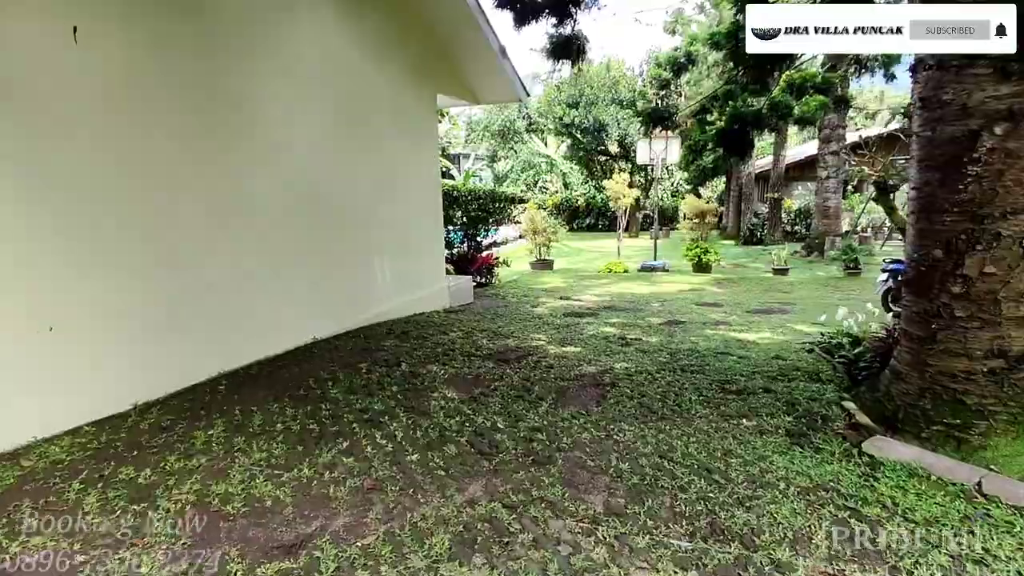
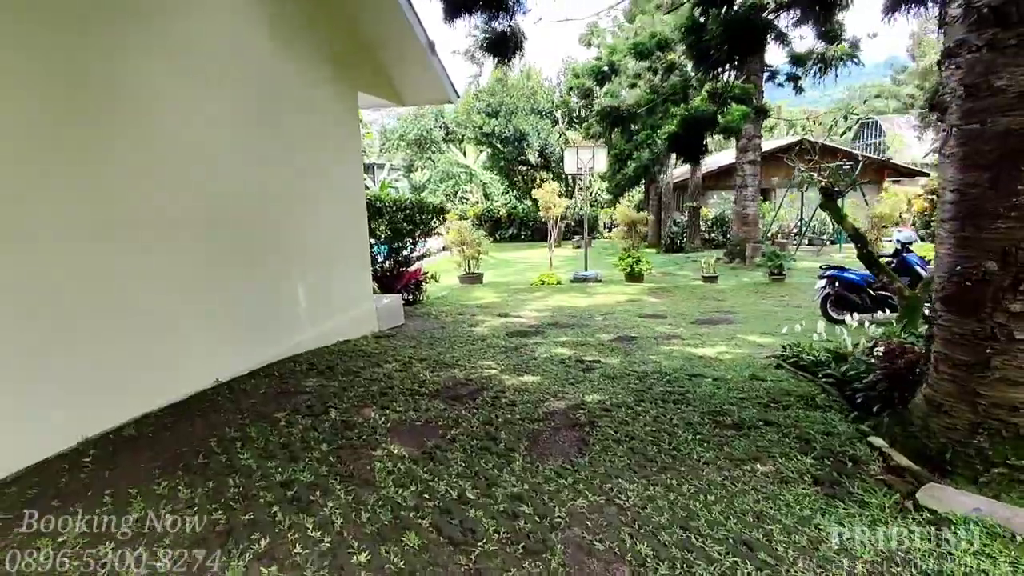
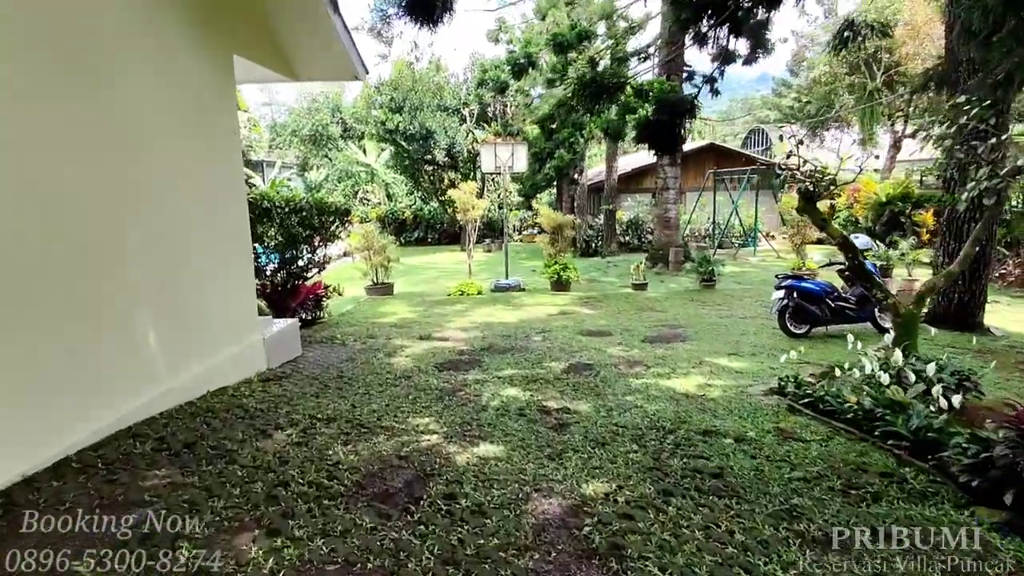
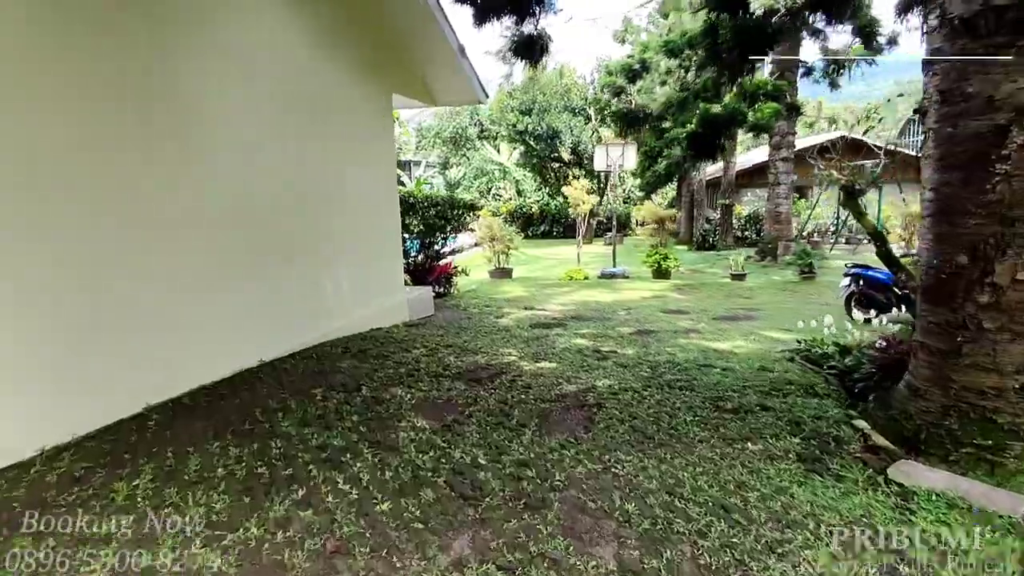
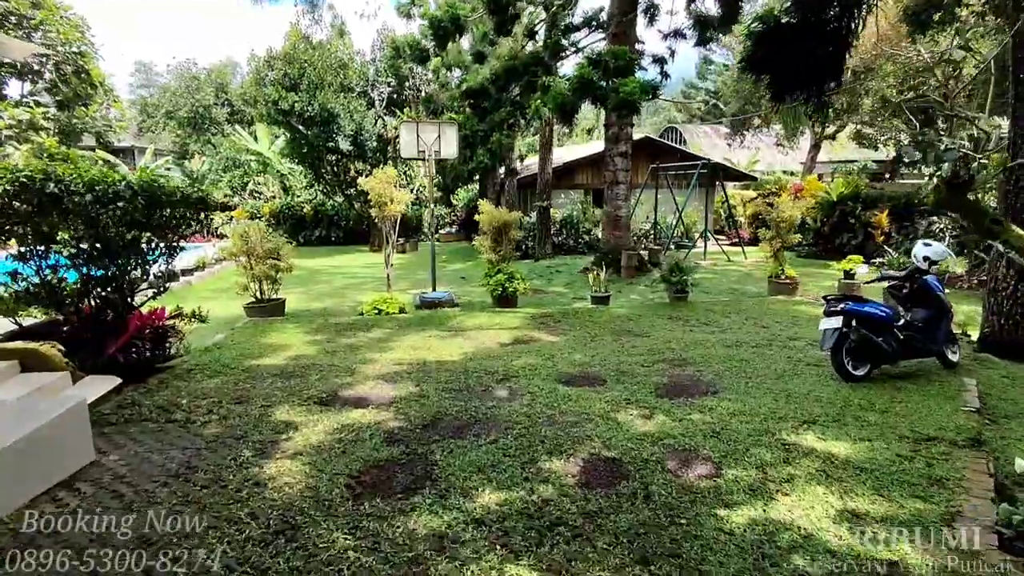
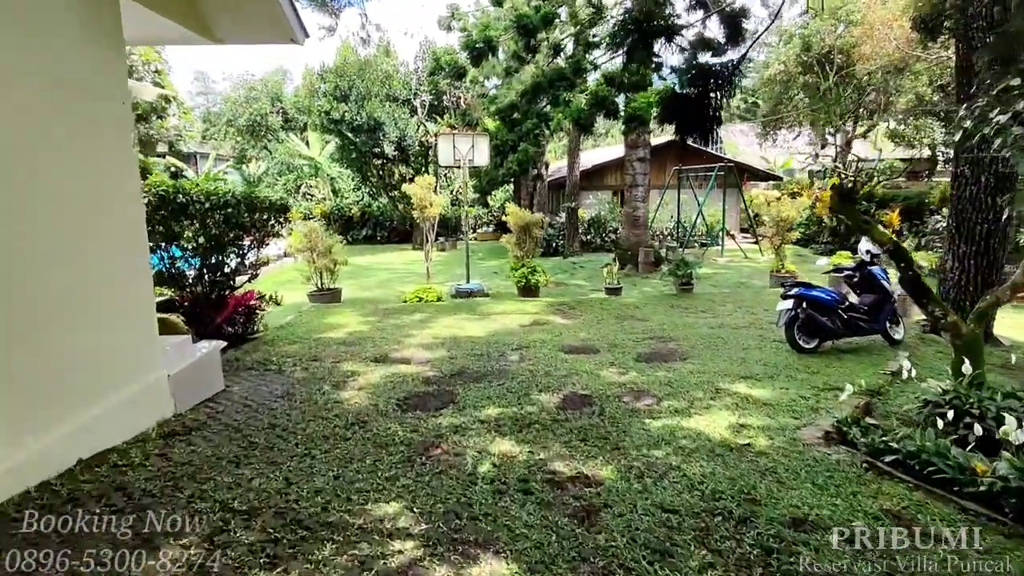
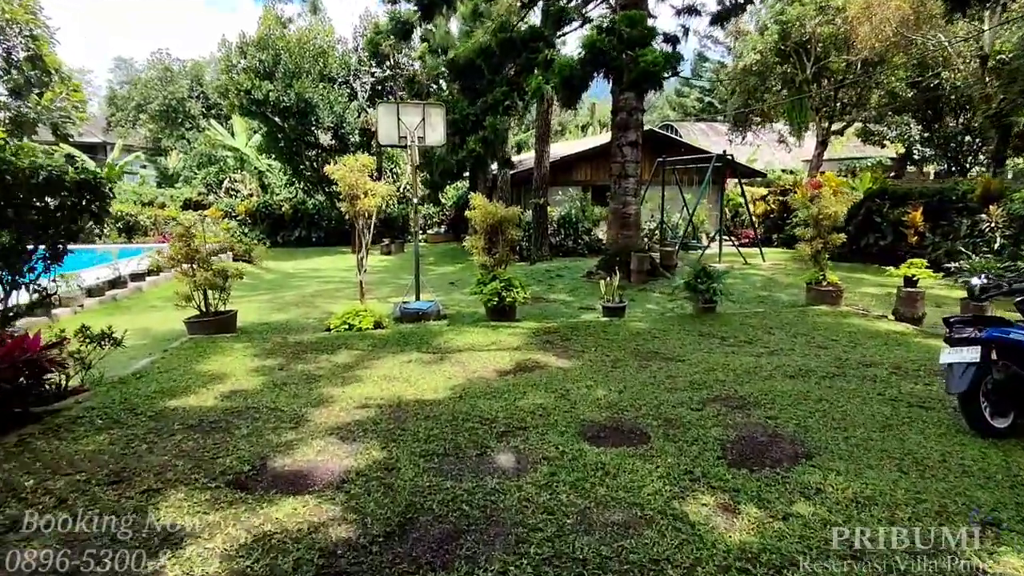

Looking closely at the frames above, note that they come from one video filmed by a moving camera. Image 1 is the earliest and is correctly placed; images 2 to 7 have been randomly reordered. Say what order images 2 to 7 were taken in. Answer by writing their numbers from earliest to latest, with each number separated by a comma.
4, 2, 3, 6, 5, 7
